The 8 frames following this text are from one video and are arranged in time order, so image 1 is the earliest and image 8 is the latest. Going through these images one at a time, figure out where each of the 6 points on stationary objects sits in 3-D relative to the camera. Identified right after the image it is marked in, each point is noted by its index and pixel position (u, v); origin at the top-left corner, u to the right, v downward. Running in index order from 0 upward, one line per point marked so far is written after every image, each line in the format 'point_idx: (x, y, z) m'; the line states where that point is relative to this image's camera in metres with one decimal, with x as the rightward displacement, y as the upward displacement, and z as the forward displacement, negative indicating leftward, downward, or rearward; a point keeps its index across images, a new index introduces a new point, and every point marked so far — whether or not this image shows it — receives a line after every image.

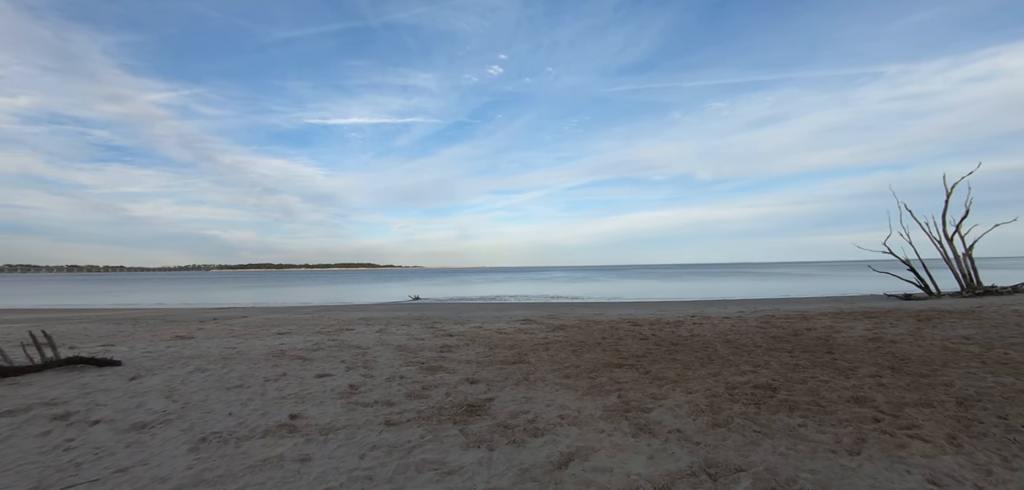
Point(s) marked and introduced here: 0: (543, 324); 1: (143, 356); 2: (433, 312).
0: (+1.3, -3.4, +16.8) m
1: (-5.9, -1.8, +6.2) m
2: (-4.0, -3.3, +19.2) m
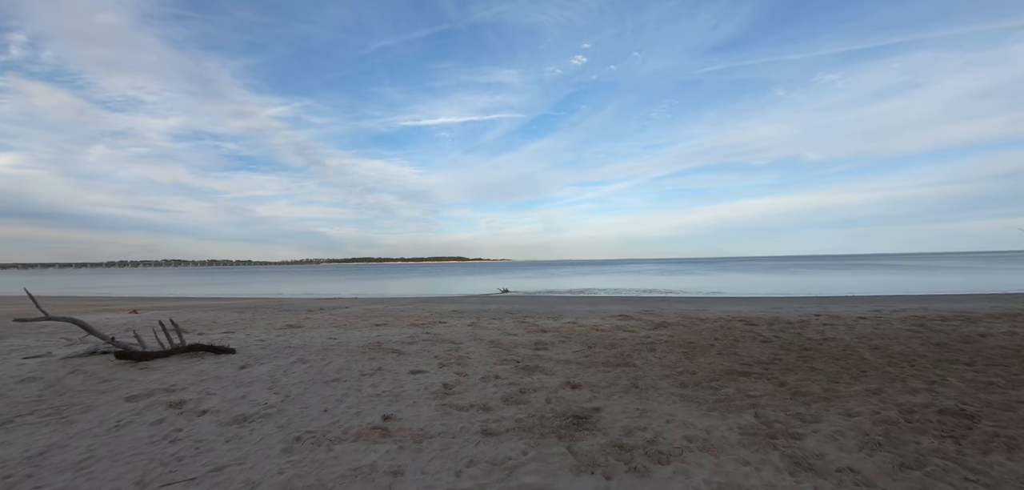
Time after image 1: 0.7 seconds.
0: (+5.0, -2.9, +15.4) m
1: (-4.3, -1.7, +6.6) m
2: (+0.4, -2.9, +18.9) m
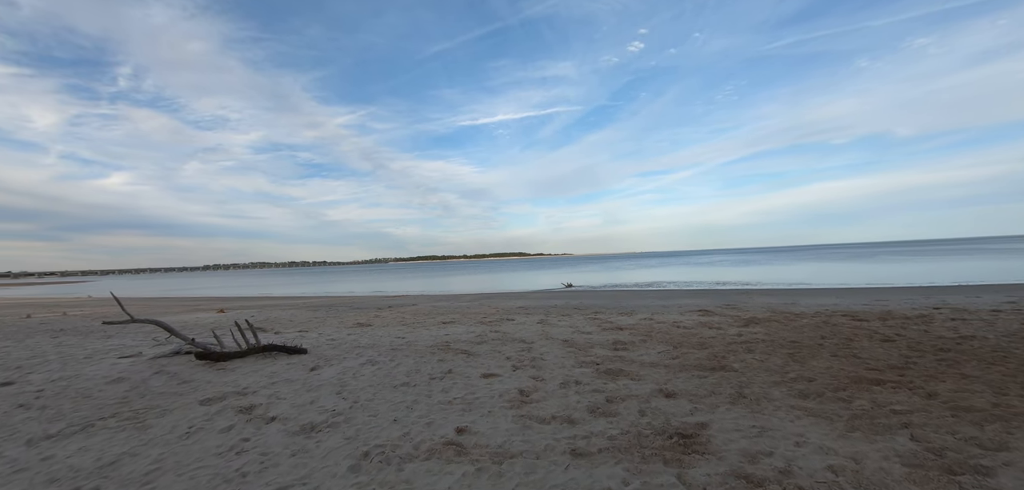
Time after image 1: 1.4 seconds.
0: (+7.5, -2.5, +13.8) m
1: (-3.1, -1.6, +6.5) m
2: (+3.4, -2.5, +18.0) m
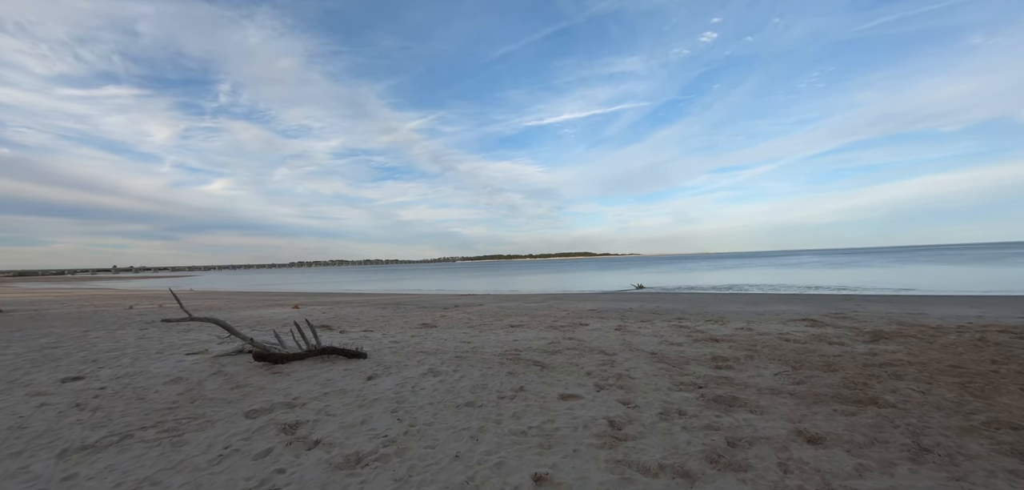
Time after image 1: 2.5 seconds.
0: (+9.7, -2.5, +11.6) m
1: (-1.9, -1.6, +6.1) m
2: (+6.4, -2.5, +16.4) m
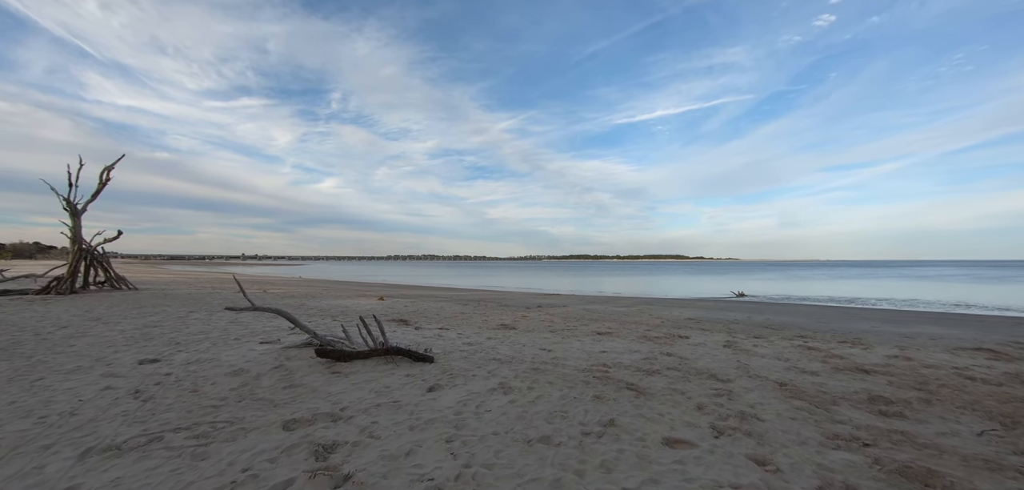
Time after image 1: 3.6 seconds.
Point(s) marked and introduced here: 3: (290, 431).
0: (+11.7, -2.7, +8.4) m
1: (-0.7, -1.5, +5.5) m
2: (+9.5, -2.6, +13.8) m
3: (-1.6, -1.3, +2.8) m
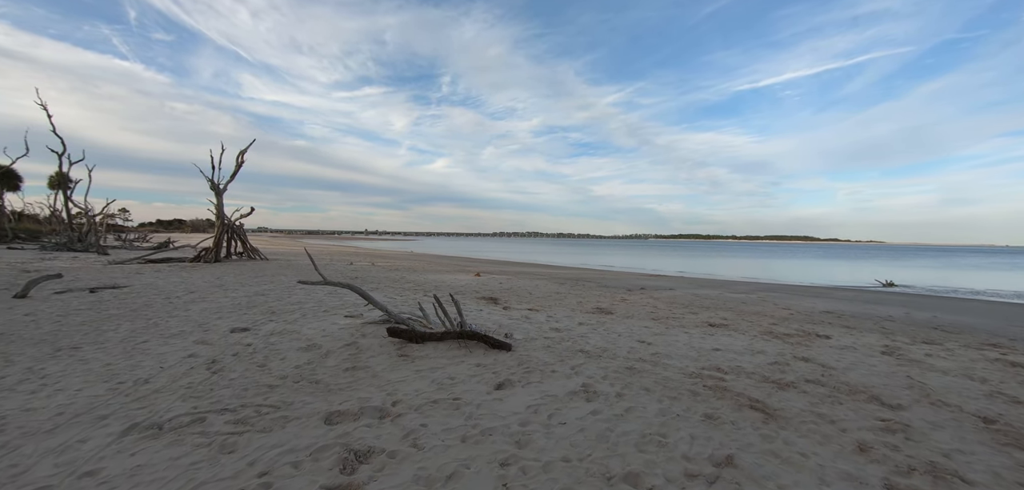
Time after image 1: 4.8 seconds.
0: (+13.1, -2.4, +4.7) m
1: (+0.4, -1.2, +4.9) m
2: (+12.3, -2.1, +10.4) m
3: (-1.1, -1.1, +2.4) m
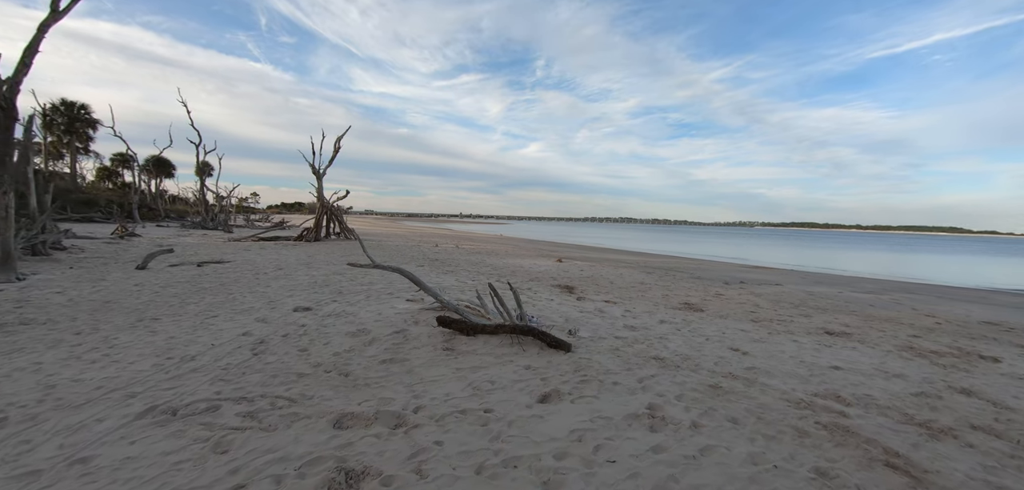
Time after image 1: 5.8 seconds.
0: (+13.4, -2.7, +1.1) m
1: (+1.0, -1.0, +4.2) m
2: (+13.9, -2.1, +6.9) m
3: (-1.0, -1.0, +2.2) m
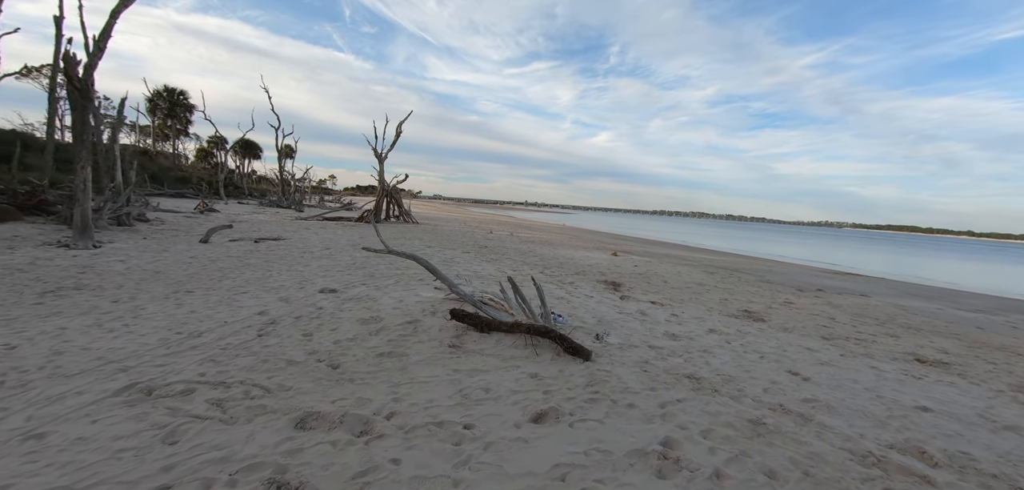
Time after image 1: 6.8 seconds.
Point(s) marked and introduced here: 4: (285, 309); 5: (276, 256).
0: (+12.7, -3.4, -1.5) m
1: (+1.2, -1.0, +3.7) m
2: (+14.3, -2.6, +4.0) m
3: (-1.1, -1.0, +2.0) m
4: (-2.1, -0.6, +3.6) m
5: (-3.3, -0.1, +5.5) m
